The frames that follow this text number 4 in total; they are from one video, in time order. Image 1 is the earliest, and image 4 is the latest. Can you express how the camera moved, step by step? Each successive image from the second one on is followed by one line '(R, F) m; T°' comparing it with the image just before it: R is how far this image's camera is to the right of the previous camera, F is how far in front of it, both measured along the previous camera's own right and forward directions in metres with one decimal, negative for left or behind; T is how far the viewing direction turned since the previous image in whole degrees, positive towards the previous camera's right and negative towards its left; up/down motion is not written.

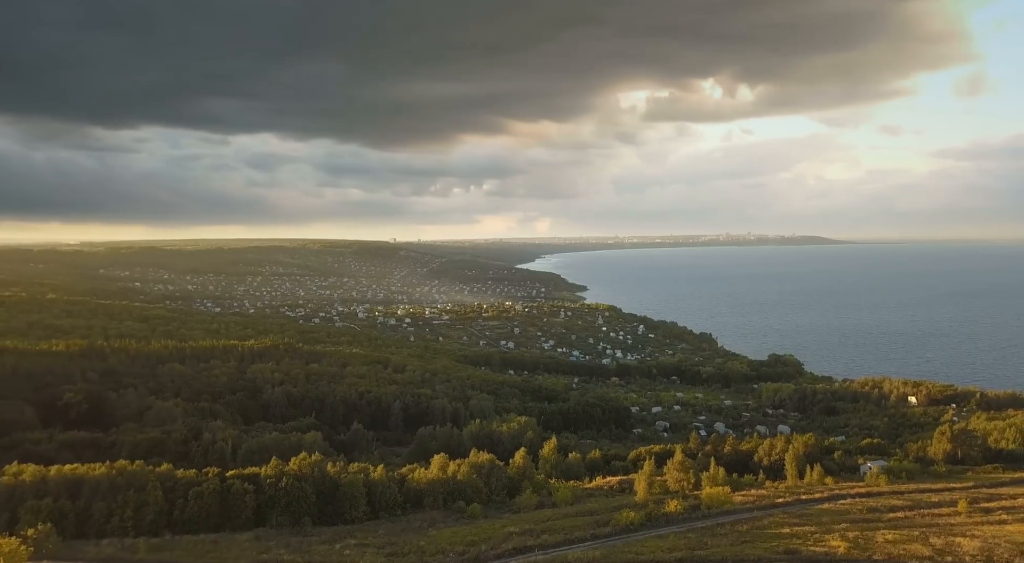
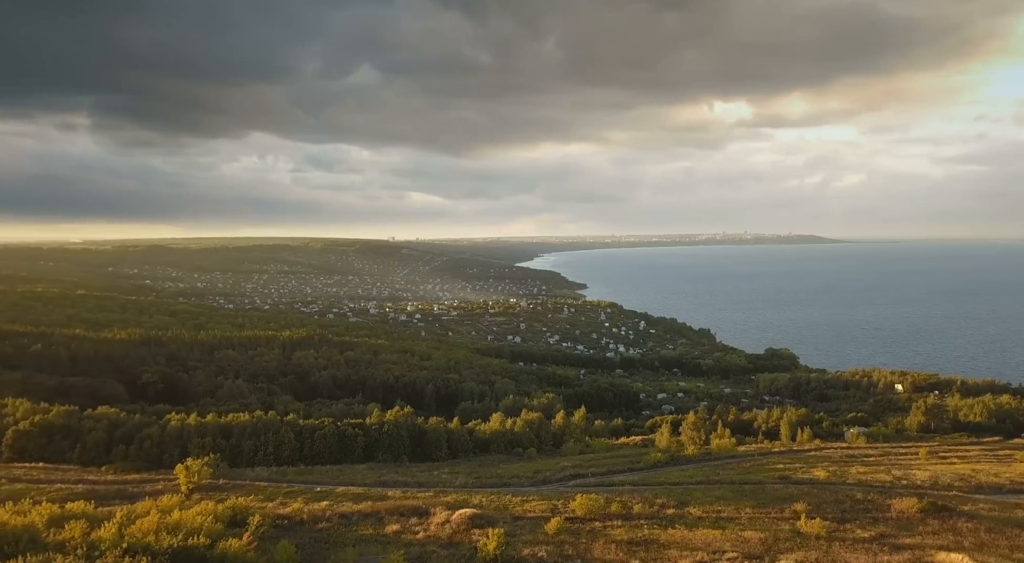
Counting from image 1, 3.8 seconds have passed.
(-2.5, -7.8) m; 0°
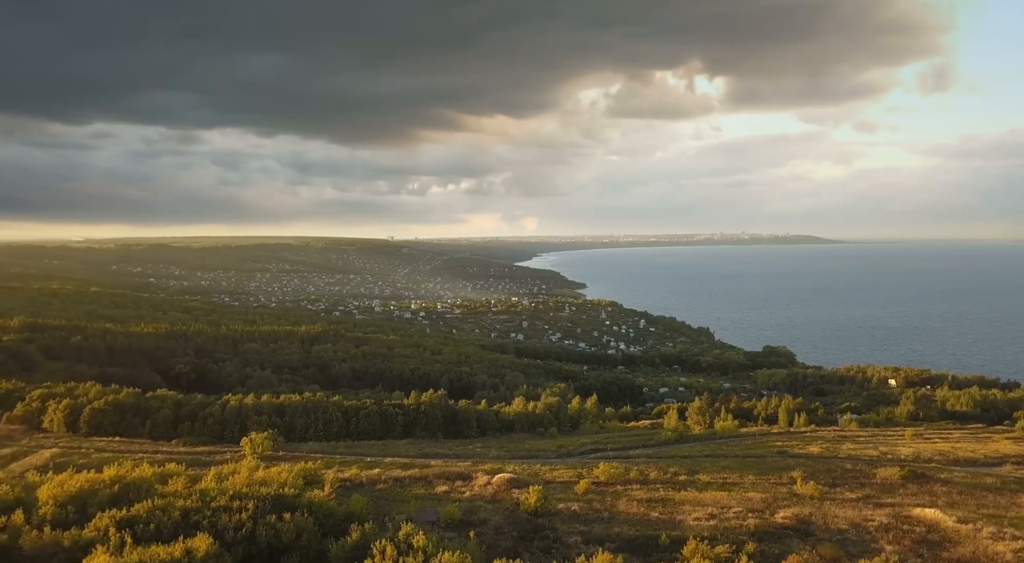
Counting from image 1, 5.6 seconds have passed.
(-1.3, -3.9) m; 0°
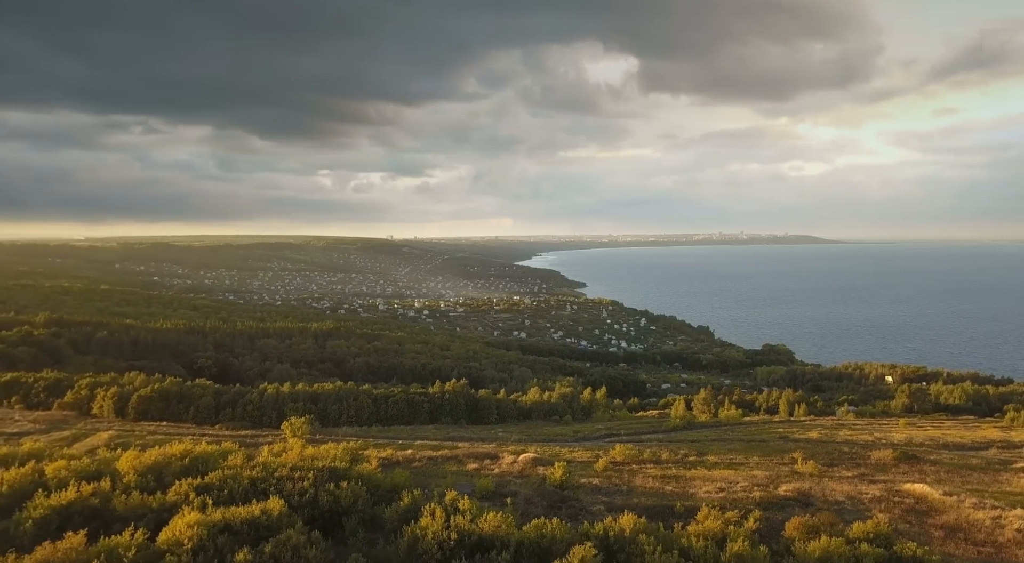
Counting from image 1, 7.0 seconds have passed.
(-1.0, -2.7) m; 0°
